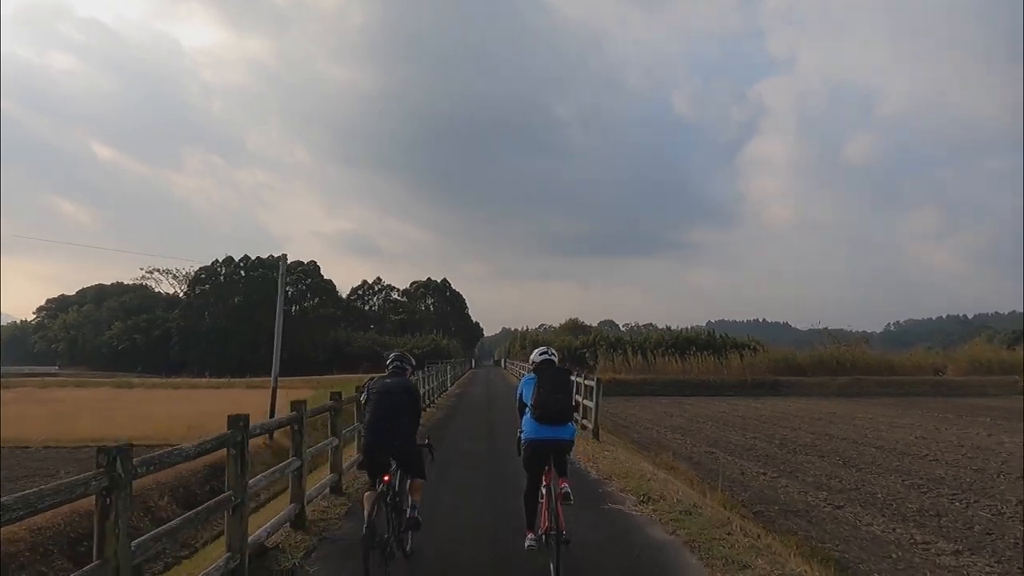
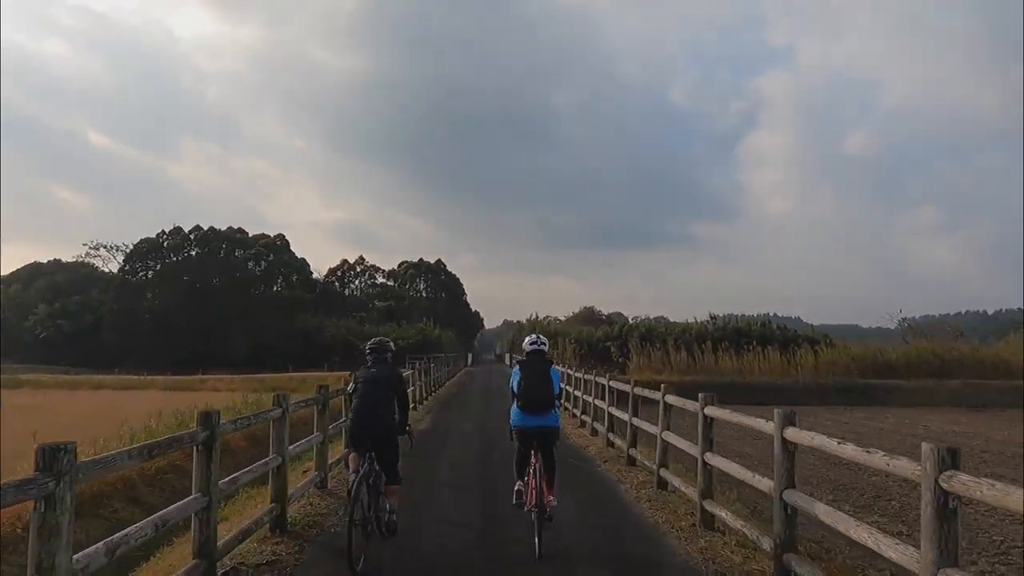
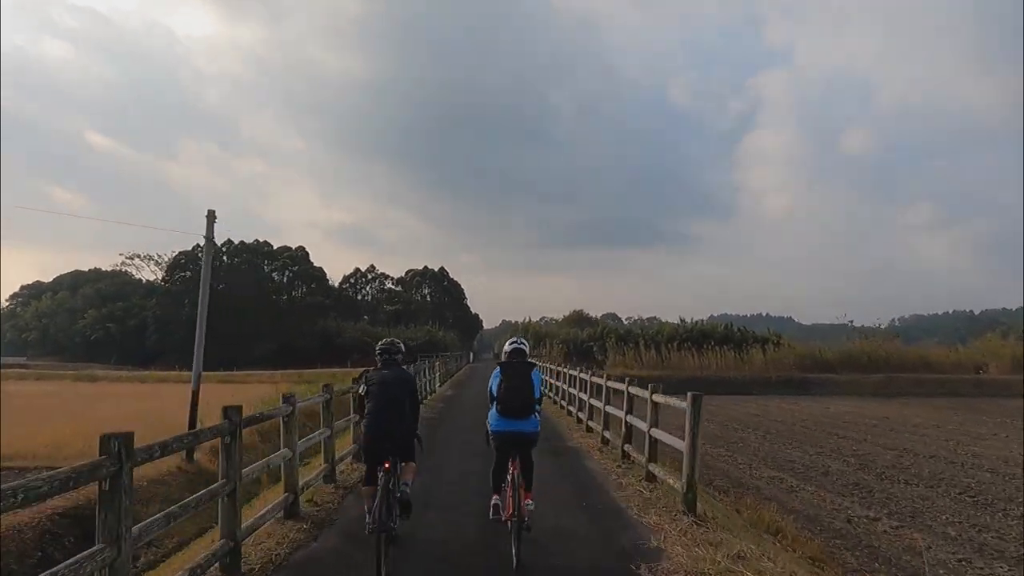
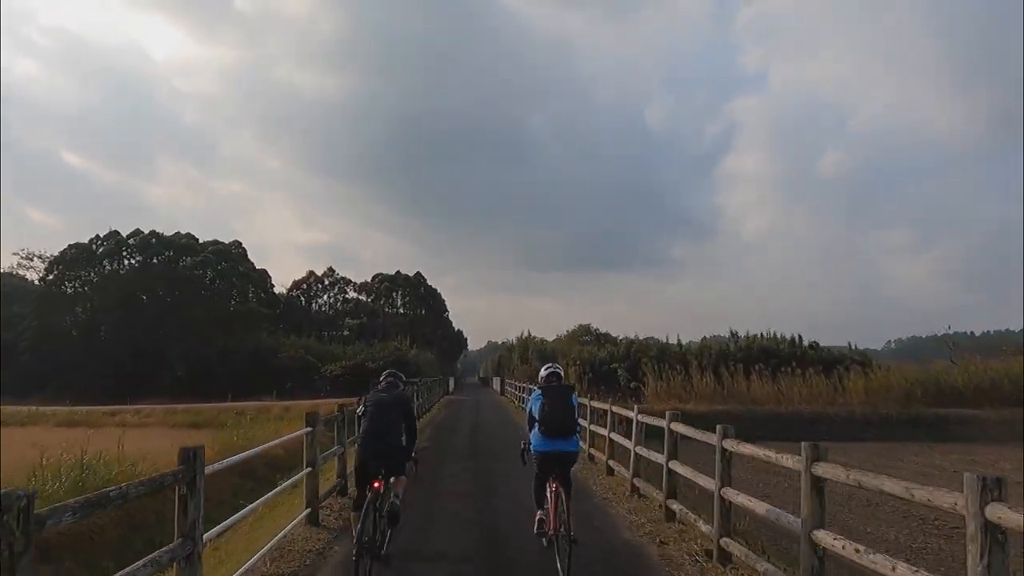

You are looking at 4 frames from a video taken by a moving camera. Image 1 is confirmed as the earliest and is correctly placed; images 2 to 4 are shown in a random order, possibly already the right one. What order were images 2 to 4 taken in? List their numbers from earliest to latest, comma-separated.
3, 2, 4
